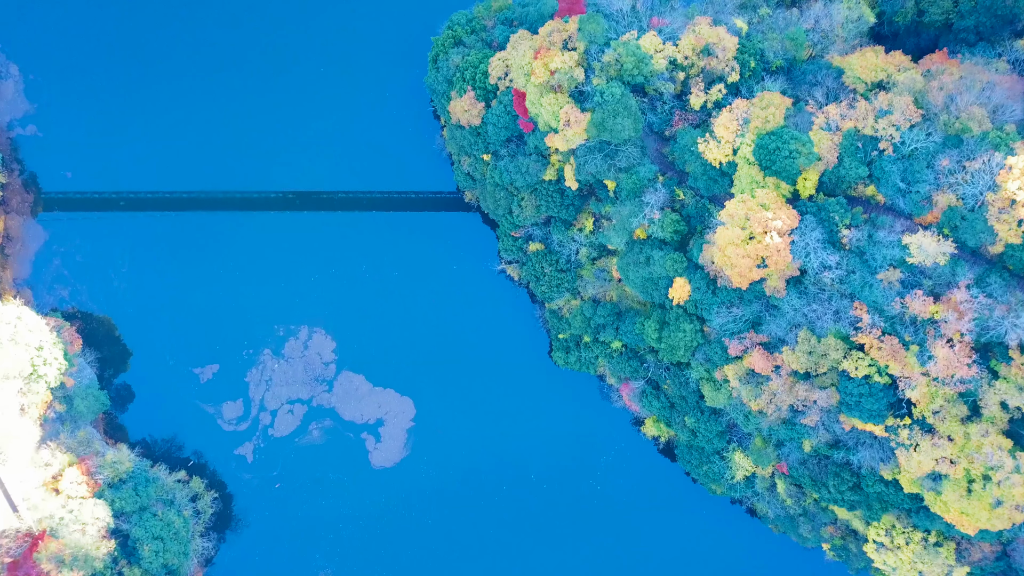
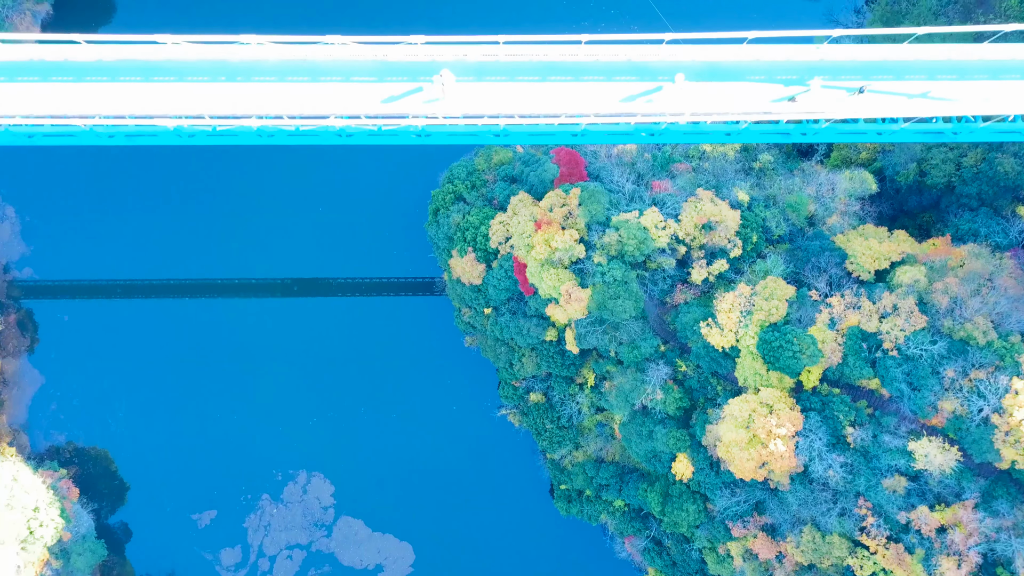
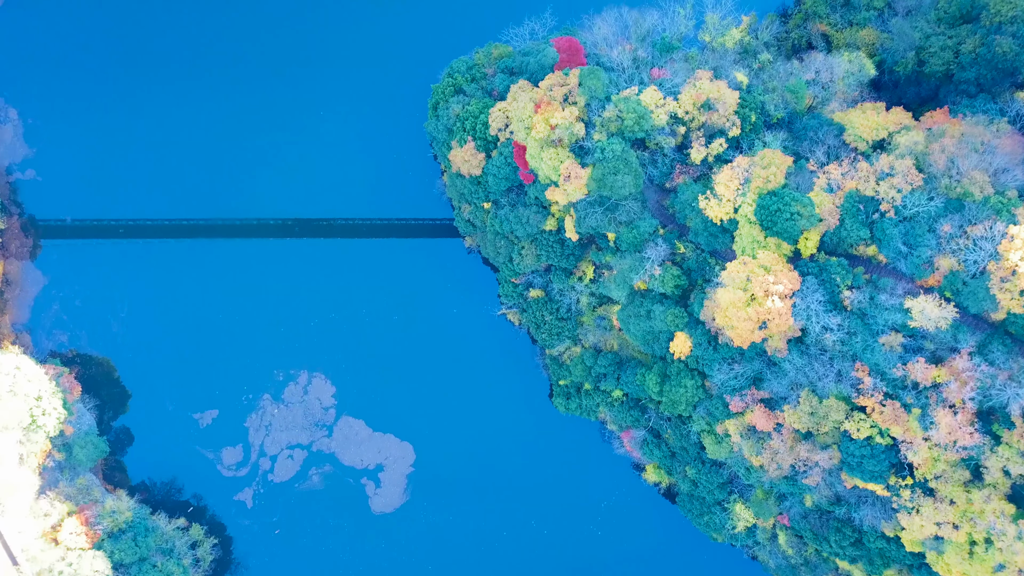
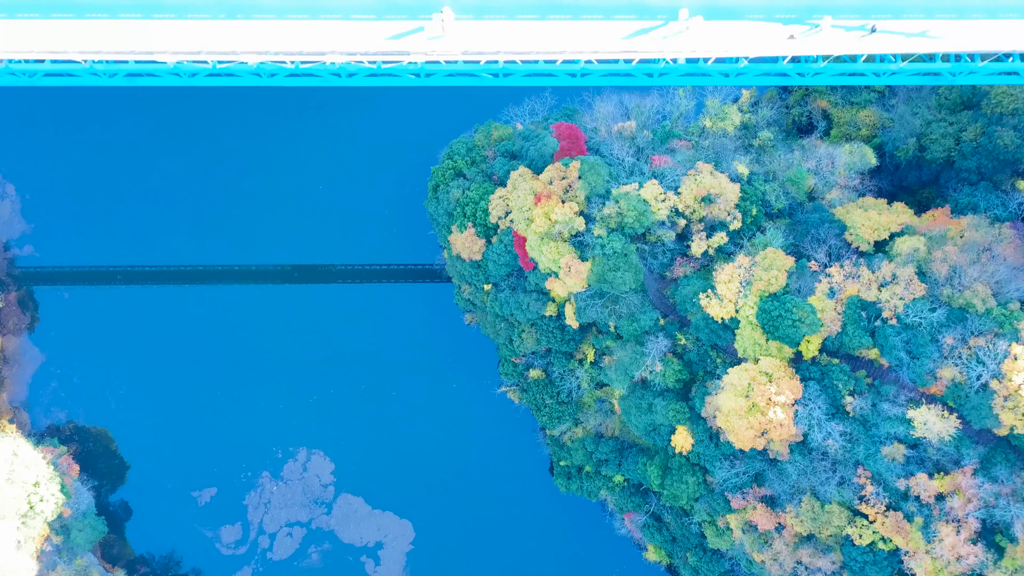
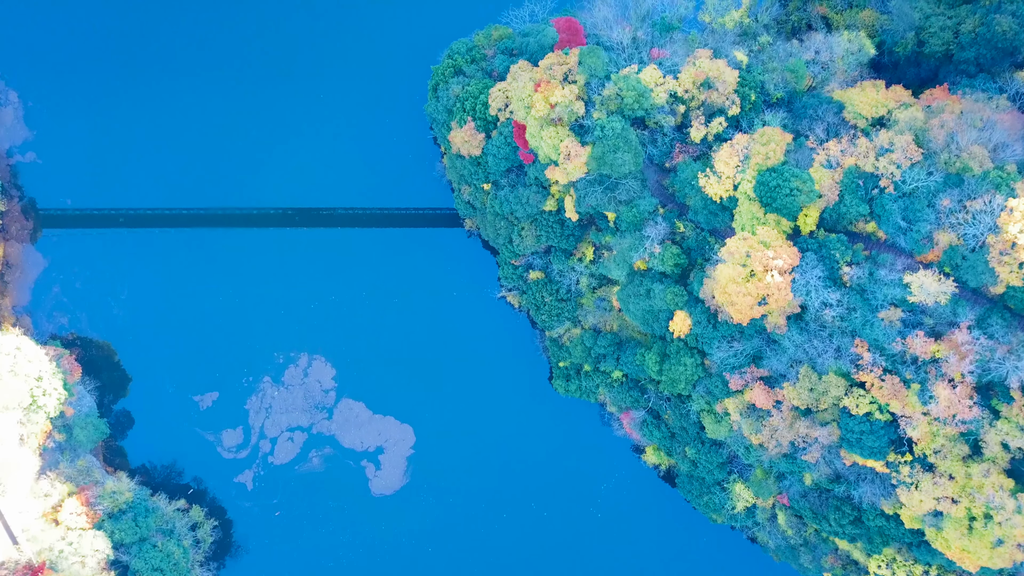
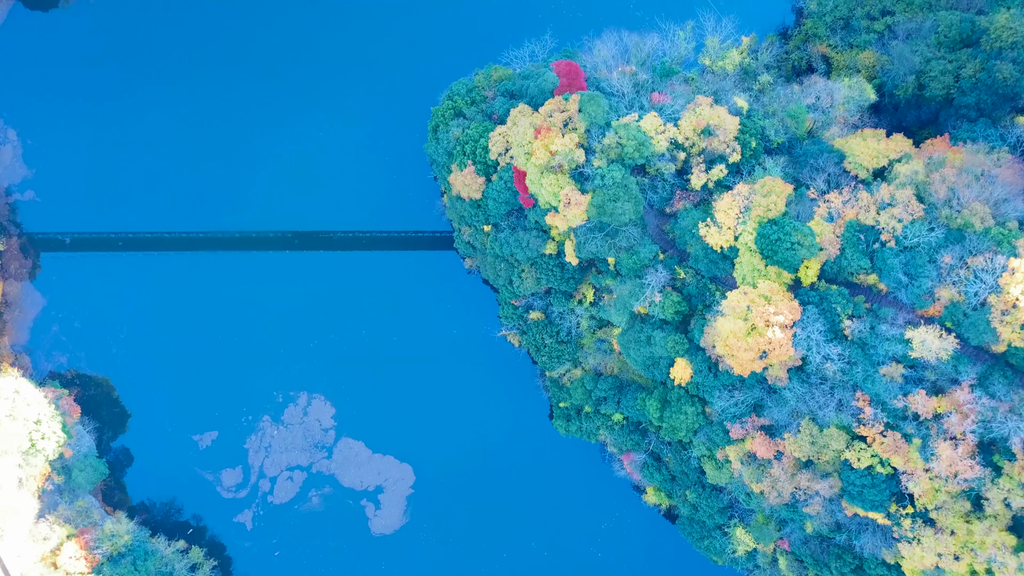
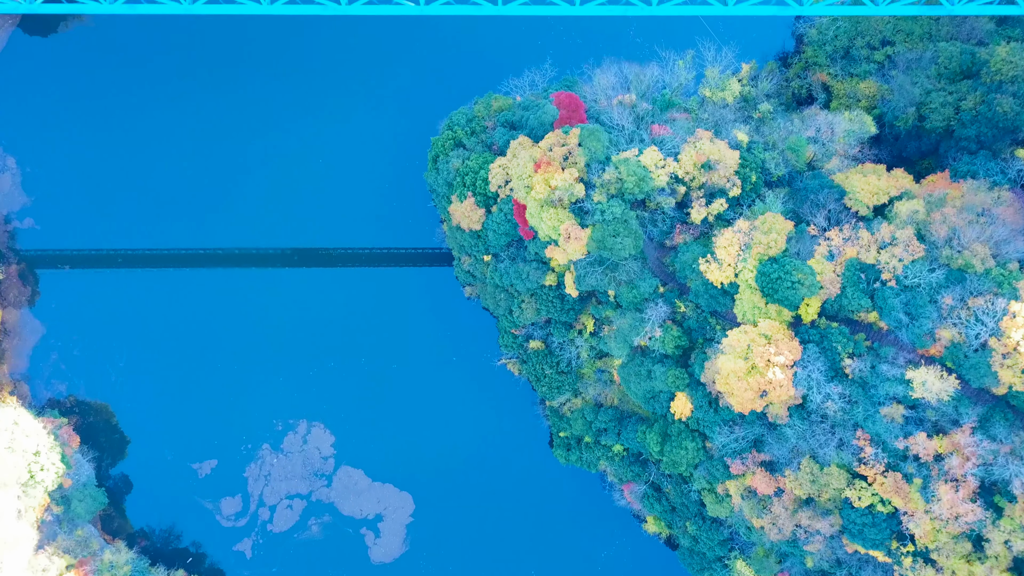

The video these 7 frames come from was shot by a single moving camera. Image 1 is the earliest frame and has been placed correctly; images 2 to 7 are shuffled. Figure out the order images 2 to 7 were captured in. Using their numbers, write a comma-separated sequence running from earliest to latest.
5, 3, 6, 7, 4, 2
